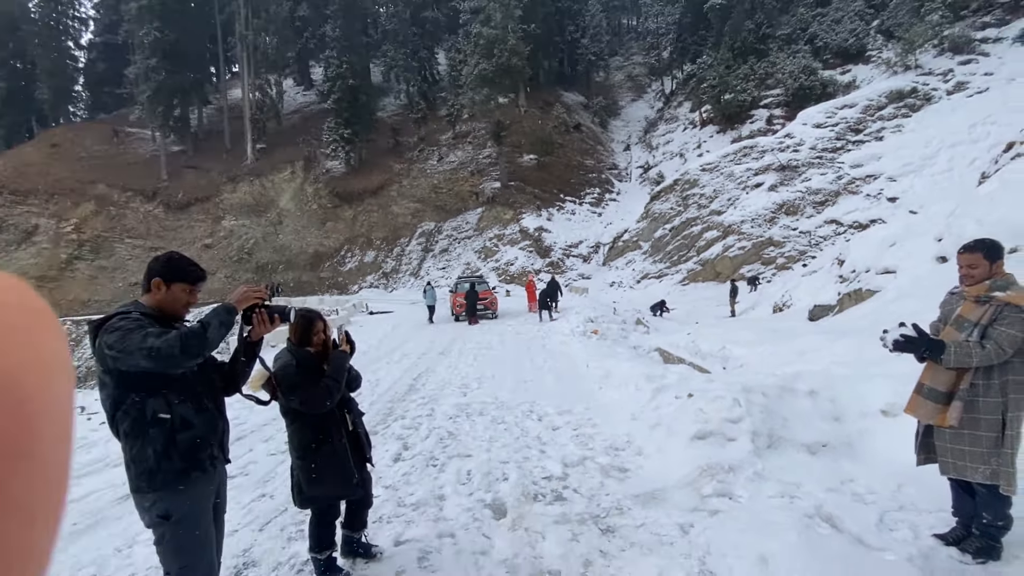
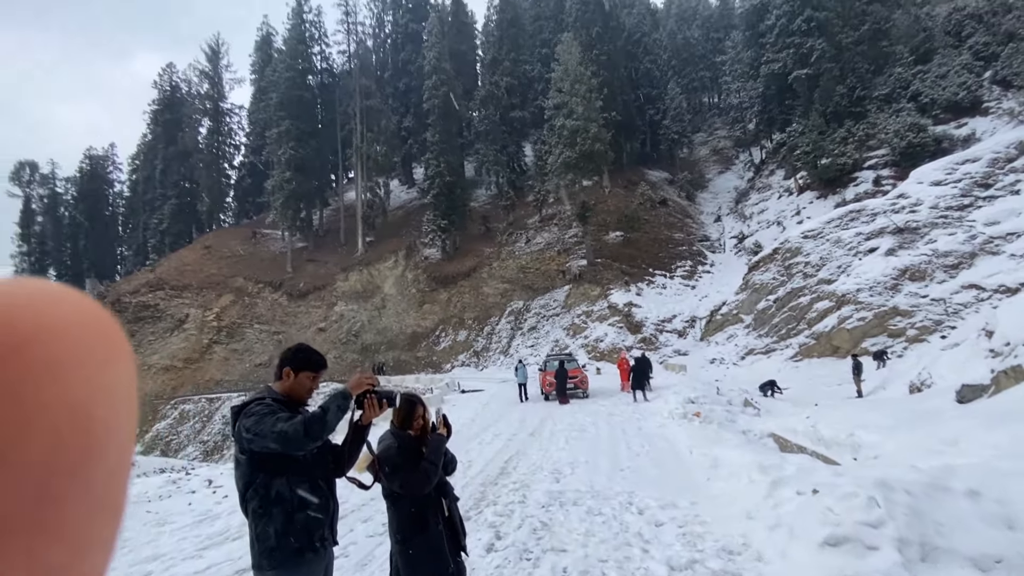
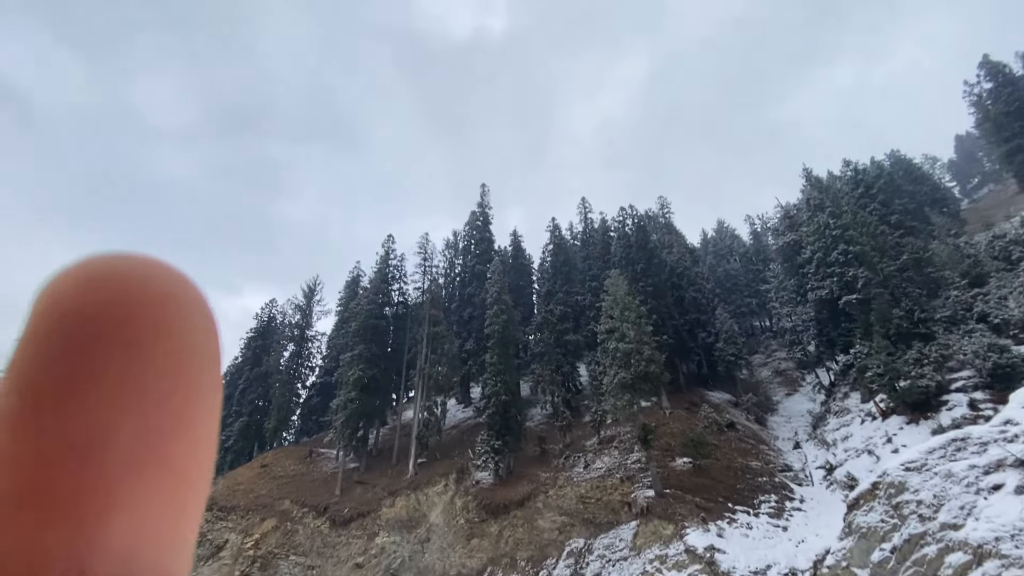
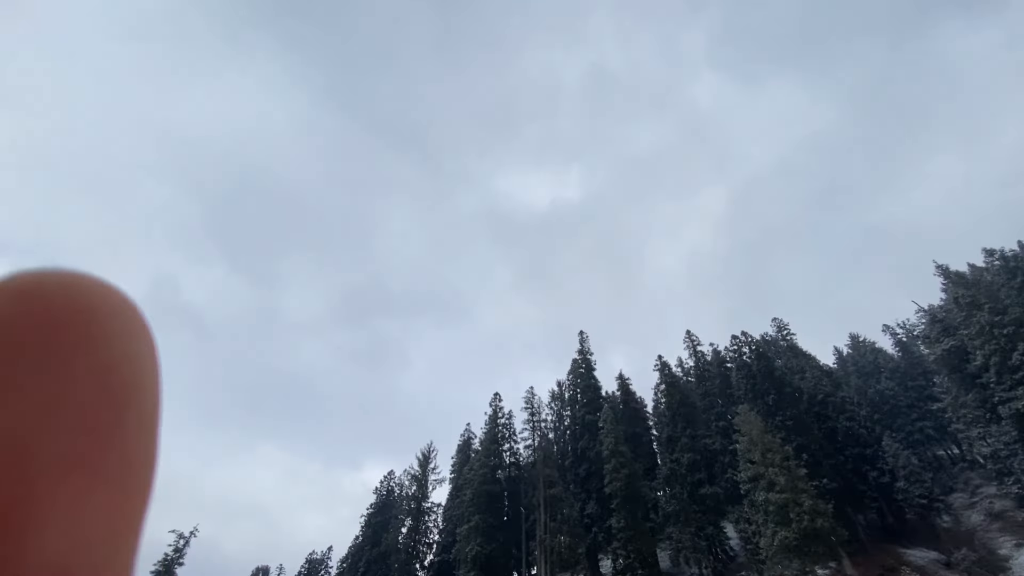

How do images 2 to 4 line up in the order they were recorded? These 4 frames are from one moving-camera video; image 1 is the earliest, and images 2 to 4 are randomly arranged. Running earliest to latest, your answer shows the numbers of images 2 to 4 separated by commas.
2, 3, 4
